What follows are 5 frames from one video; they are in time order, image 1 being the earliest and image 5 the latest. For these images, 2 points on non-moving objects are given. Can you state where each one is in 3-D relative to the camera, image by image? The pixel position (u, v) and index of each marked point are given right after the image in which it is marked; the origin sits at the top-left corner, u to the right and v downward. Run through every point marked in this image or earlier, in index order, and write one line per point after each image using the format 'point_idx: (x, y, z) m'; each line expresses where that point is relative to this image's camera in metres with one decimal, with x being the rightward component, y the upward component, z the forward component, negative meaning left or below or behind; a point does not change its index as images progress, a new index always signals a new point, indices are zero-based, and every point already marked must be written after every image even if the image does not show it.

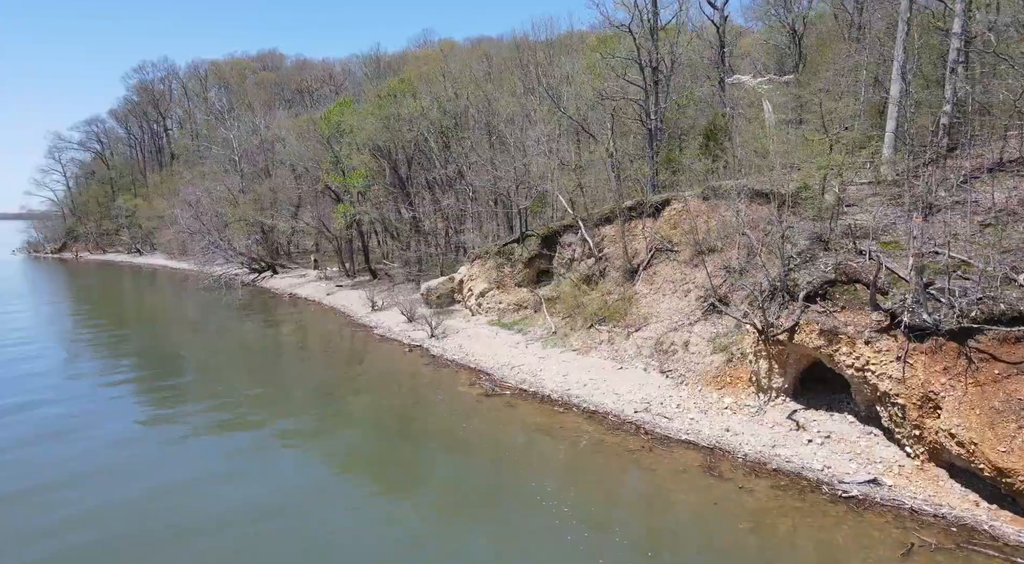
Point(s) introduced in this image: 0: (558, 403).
0: (+1.3, -3.0, +18.3) m
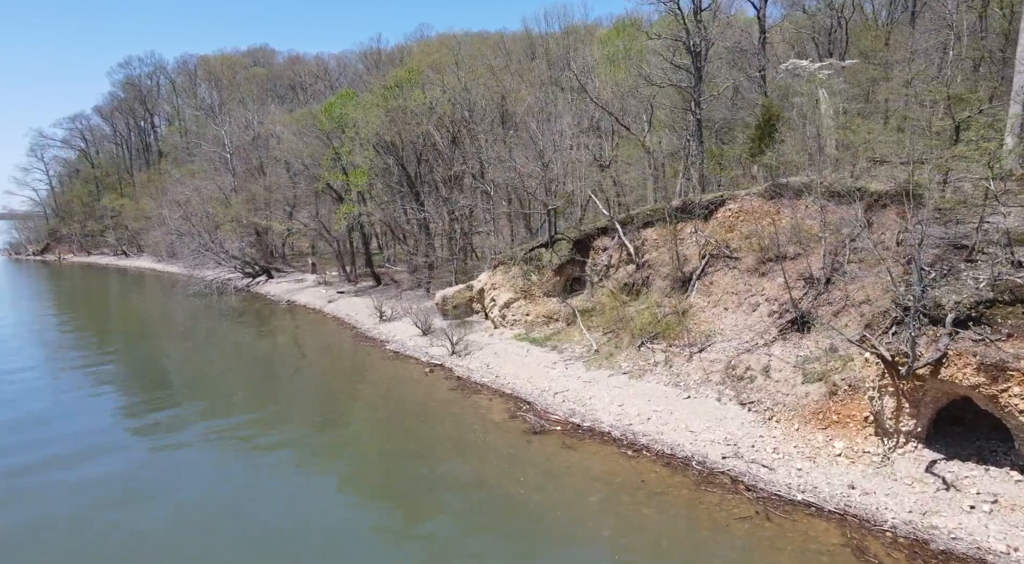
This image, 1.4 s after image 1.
0: (+2.4, -3.3, +15.4) m
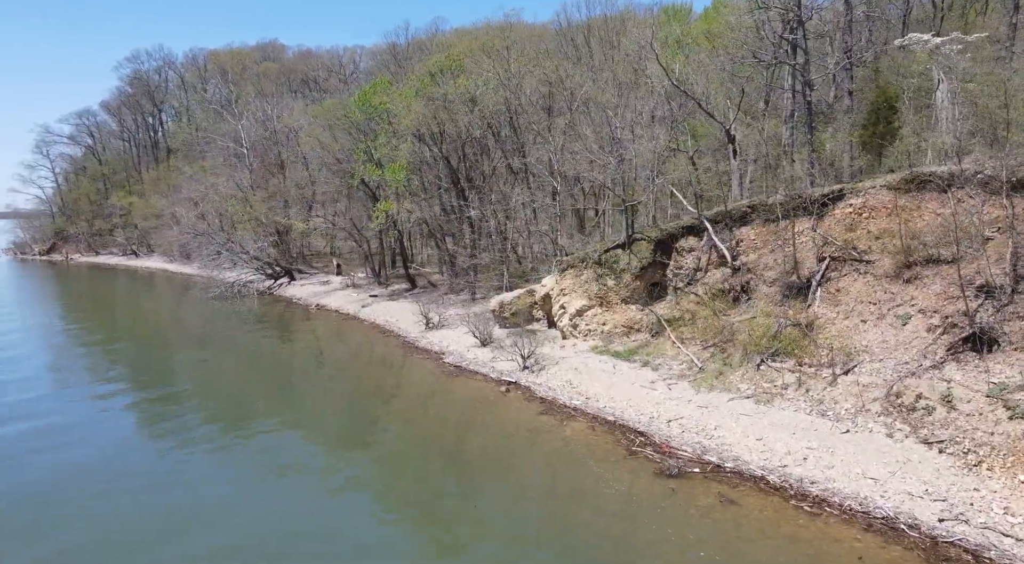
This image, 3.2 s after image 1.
0: (+4.6, -3.5, +12.5) m
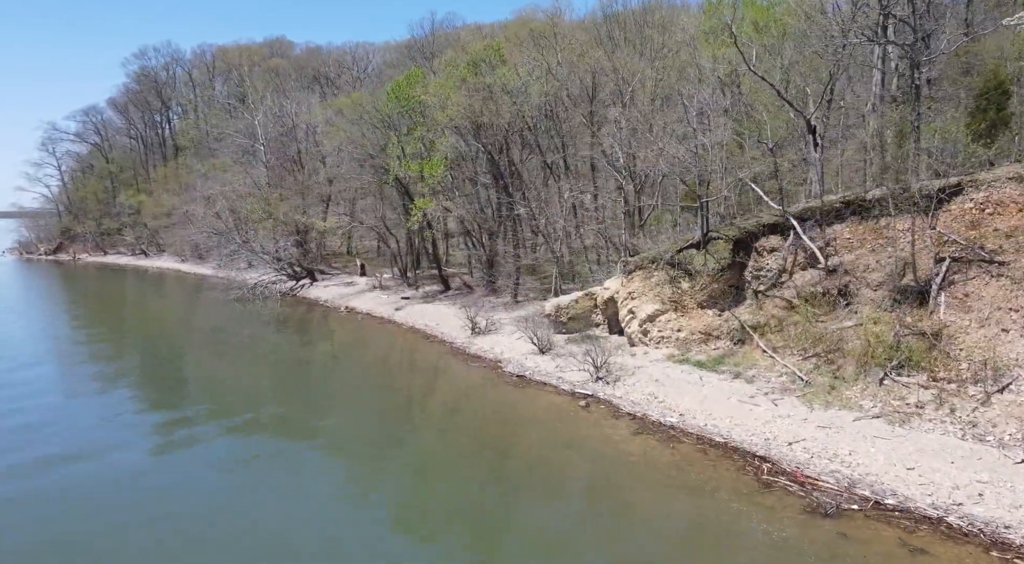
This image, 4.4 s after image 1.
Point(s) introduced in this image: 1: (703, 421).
0: (+6.4, -3.6, +10.5) m
1: (+4.0, -3.0, +15.9) m
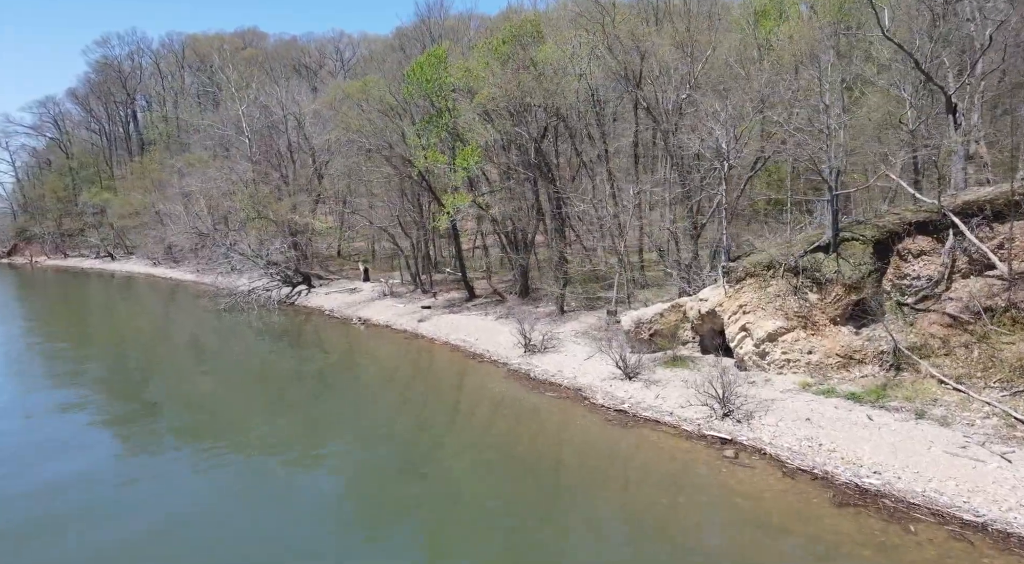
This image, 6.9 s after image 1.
0: (+9.0, -3.8, +6.6) m
1: (+6.4, -3.2, +11.8) m
